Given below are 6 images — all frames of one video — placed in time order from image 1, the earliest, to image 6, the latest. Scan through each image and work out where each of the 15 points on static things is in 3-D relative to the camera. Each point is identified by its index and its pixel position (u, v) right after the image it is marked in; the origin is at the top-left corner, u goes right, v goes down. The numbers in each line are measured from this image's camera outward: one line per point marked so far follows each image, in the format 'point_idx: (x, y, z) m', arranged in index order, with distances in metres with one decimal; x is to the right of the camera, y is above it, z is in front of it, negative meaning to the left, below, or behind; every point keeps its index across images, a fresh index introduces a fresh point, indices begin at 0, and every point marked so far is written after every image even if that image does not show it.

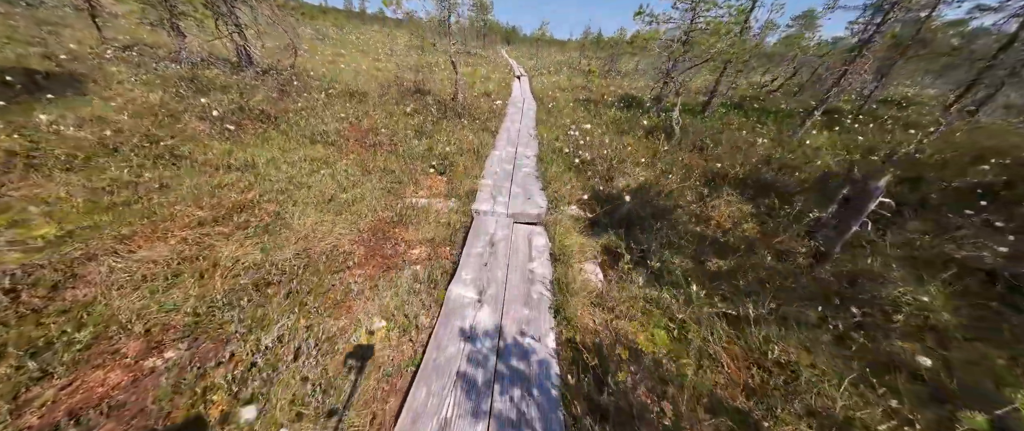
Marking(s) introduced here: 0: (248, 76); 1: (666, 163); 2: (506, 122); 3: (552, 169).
0: (-6.9, +3.6, +7.7) m
1: (+2.9, +1.0, +5.4) m
2: (-0.2, +3.0, +9.3) m
3: (+0.7, +0.8, +5.2) m
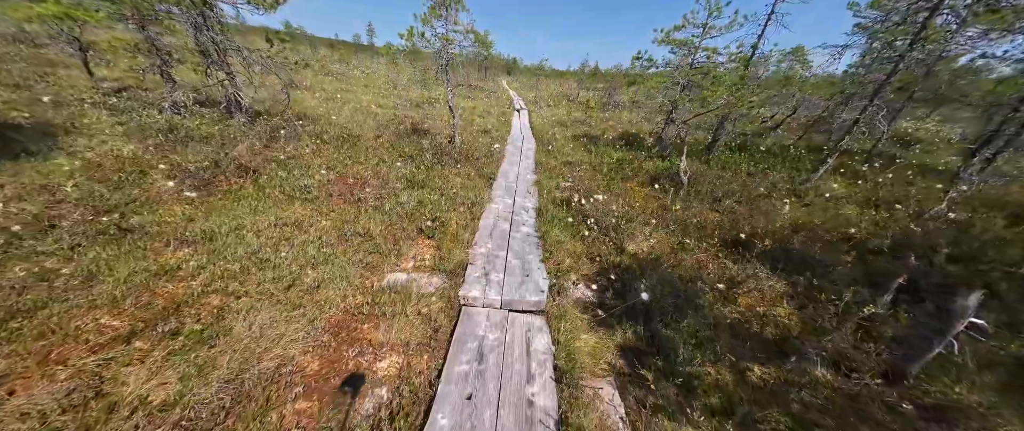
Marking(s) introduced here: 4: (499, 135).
0: (-6.9, +2.3, +7.4) m
1: (+2.8, -0.1, +4.9) m
2: (-0.3, +1.6, +8.9) m
3: (+0.6, -0.2, +4.7) m
4: (-0.6, +3.8, +13.4) m
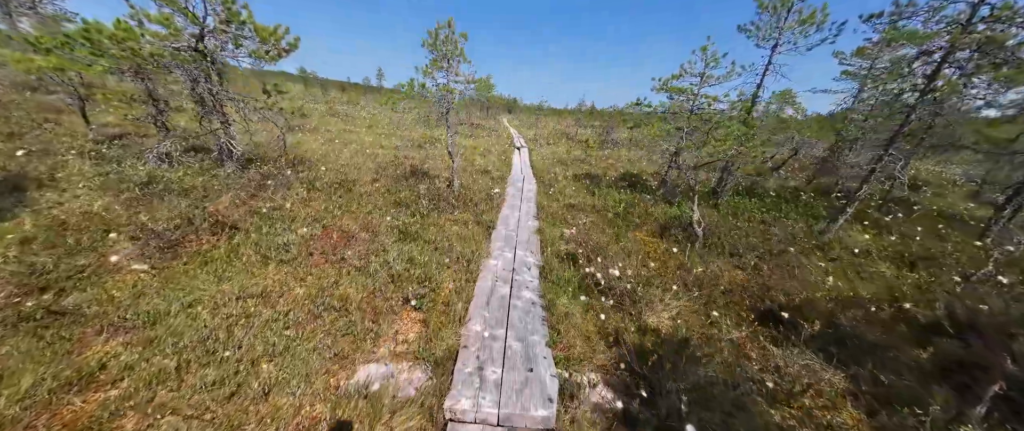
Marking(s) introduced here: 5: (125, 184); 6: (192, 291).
0: (-6.9, +1.0, +7.1) m
1: (+2.8, -1.1, +4.3) m
2: (-0.3, +0.2, +8.5) m
3: (+0.6, -1.2, +4.1) m
4: (-0.6, +1.9, +13.3) m
5: (-8.0, +0.6, +6.1) m
6: (-4.0, -1.0, +3.7) m
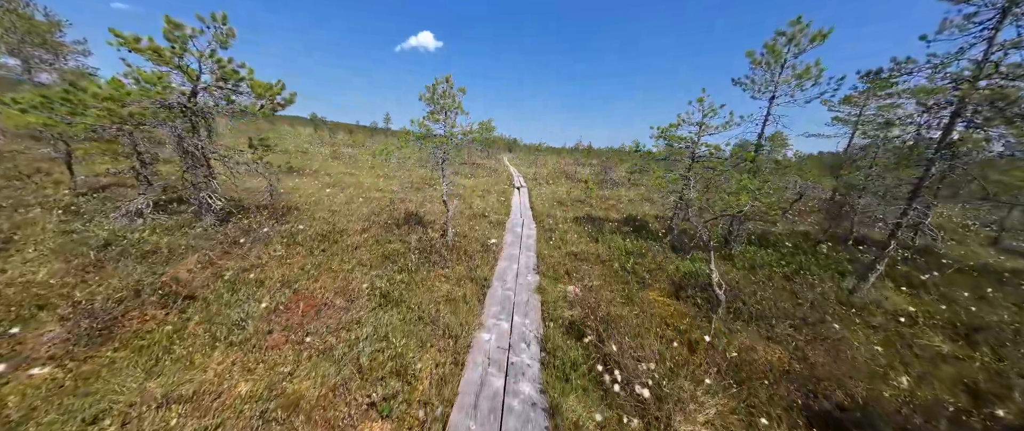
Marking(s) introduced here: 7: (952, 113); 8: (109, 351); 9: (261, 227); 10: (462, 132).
0: (-7.0, -0.3, +6.6) m
1: (+2.7, -2.0, +3.6) m
2: (-0.3, -1.3, +7.9) m
3: (+0.6, -2.0, +3.3) m
4: (-0.6, -0.1, +12.8) m
5: (-8.1, -0.6, +5.6) m
6: (-4.1, -1.8, +3.0) m
7: (+9.4, +2.1, +6.3) m
8: (-4.9, -1.6, +3.6) m
9: (-6.3, -0.3, +7.4) m
10: (-2.1, +3.5, +12.3) m
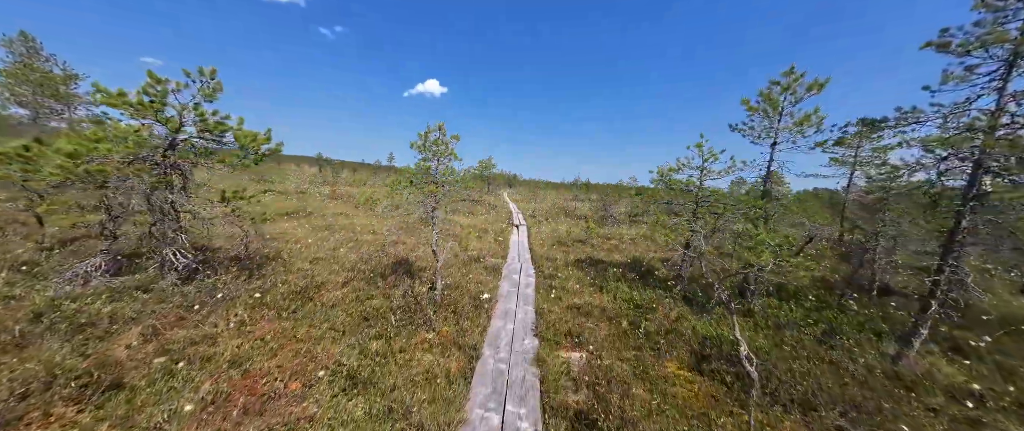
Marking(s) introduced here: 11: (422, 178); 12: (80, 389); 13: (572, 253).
0: (-7.2, -1.5, +5.9) m
1: (+2.6, -2.7, +2.7) m
2: (-0.5, -2.6, +7.0) m
3: (+0.4, -2.8, +2.4) m
4: (-0.8, -2.0, +12.1) m
5: (-8.3, -1.7, +4.9) m
6: (-4.2, -2.6, +2.1) m
7: (+9.2, +1.1, +5.9) m
8: (-5.1, -2.4, +2.7) m
9: (-6.5, -1.6, +6.7) m
10: (-2.3, +1.6, +12.0) m
11: (-3.6, +1.5, +11.4) m
12: (-5.5, -2.1, +3.8) m
13: (+3.1, -2.0, +15.3) m
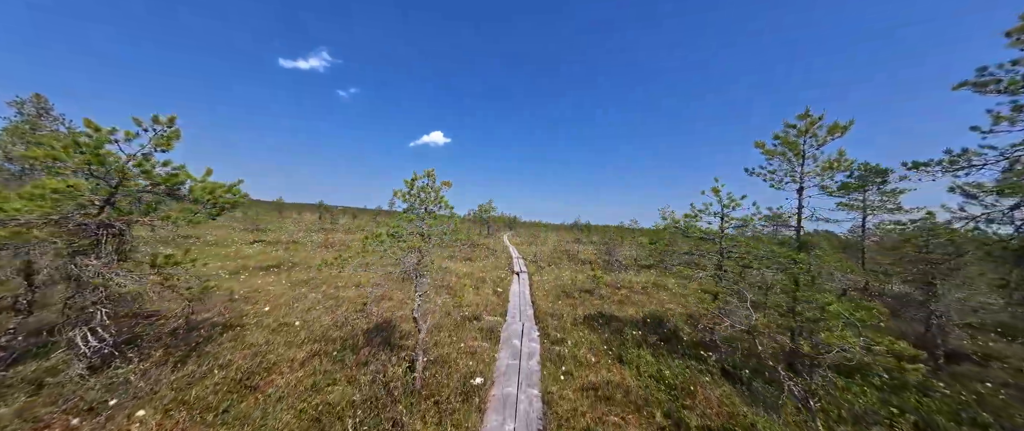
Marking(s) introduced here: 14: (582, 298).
0: (-7.2, -2.6, +4.4) m
1: (+2.6, -3.2, +1.1) m
2: (-0.5, -3.7, +5.4) m
3: (+0.4, -3.3, +0.8) m
4: (-0.7, -3.9, +10.5) m
5: (-8.3, -2.7, +3.4) m
6: (-4.2, -3.1, +0.5) m
7: (+9.1, +0.2, +4.7) m
8: (-5.1, -3.1, +1.2) m
9: (-6.5, -2.8, +5.3) m
10: (-2.3, -0.3, +11.0) m
11: (-3.6, -0.4, +10.3) m
12: (-5.6, -2.9, +2.3) m
13: (+3.2, -4.3, +13.7) m
14: (+3.7, -4.3, +15.2) m
